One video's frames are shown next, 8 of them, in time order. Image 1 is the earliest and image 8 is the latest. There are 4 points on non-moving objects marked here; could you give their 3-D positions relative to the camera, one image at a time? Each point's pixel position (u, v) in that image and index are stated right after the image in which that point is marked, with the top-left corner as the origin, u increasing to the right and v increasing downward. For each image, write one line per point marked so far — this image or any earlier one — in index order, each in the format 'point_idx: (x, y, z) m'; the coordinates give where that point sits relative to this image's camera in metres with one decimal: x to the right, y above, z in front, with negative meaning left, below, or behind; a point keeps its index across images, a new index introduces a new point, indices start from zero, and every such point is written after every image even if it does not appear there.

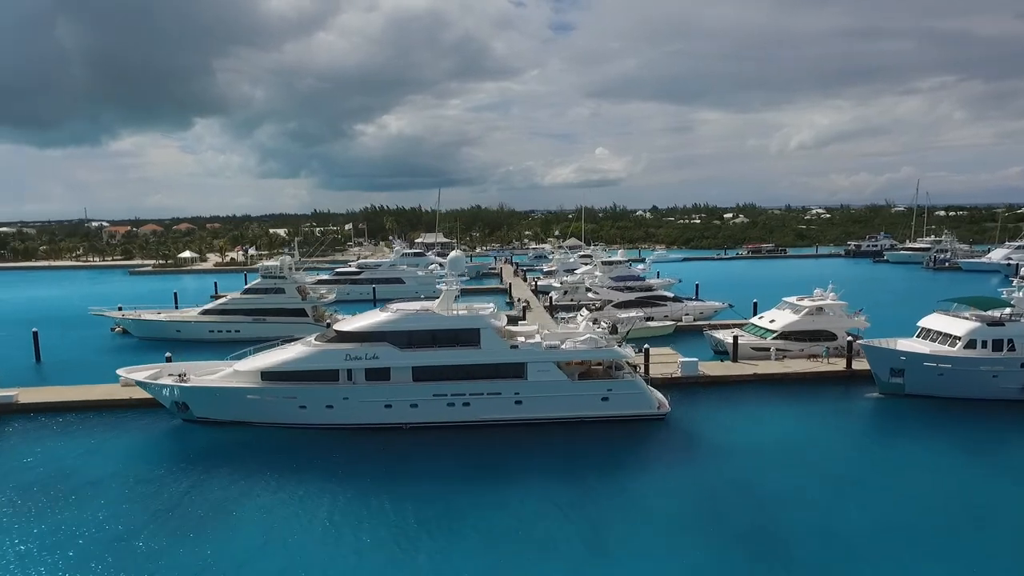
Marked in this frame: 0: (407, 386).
0: (-3.1, -2.9, +18.1) m
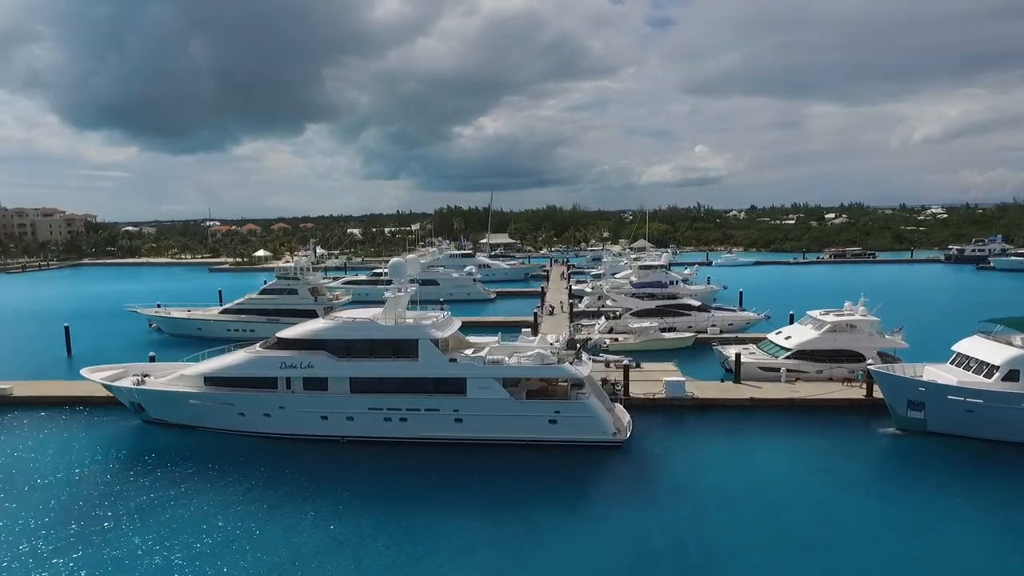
0: (-4.7, -3.1, +17.2) m
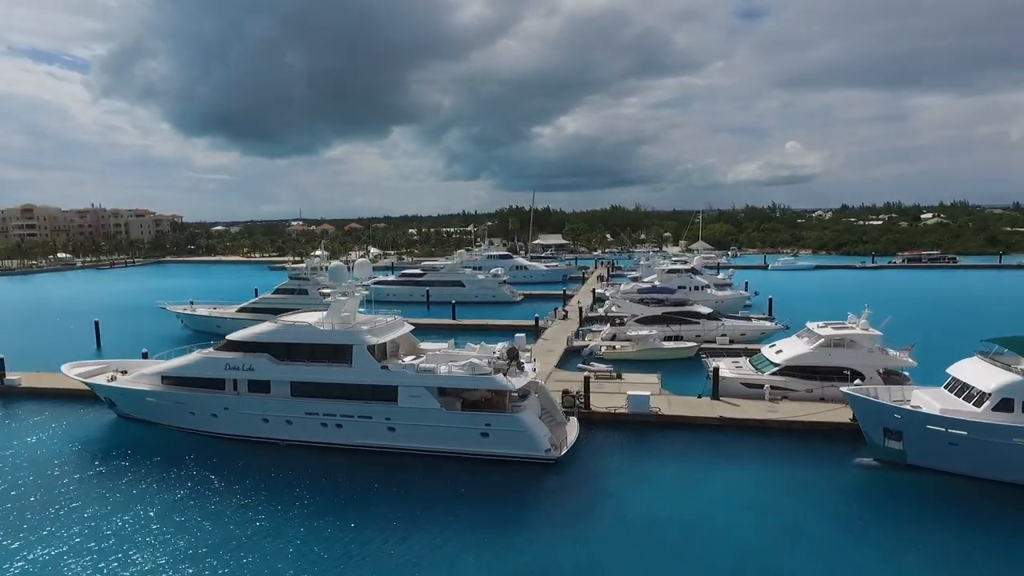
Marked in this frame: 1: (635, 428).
0: (-6.4, -3.2, +17.2) m
1: (+3.7, -4.2, +18.5) m
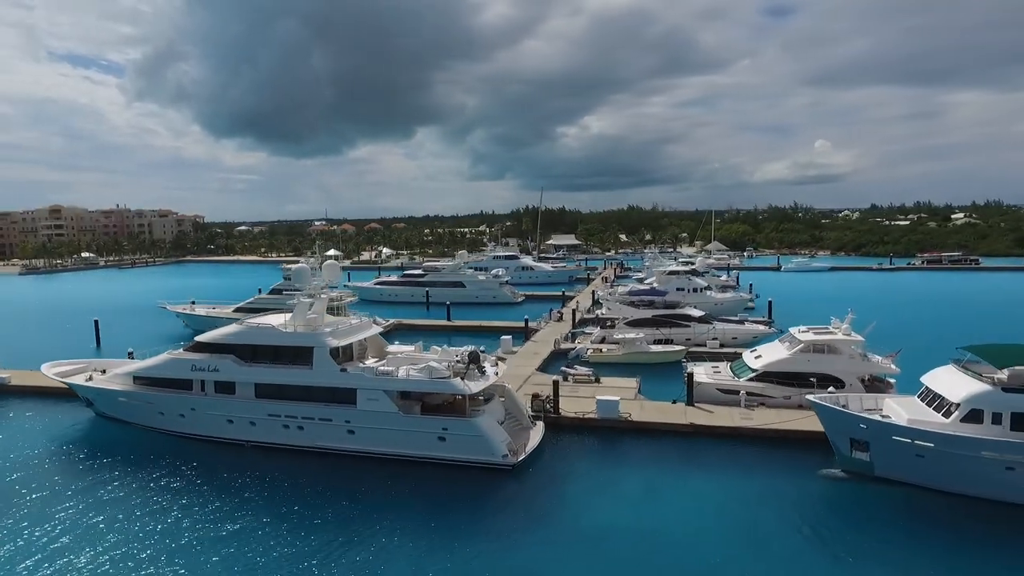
0: (-7.5, -3.2, +17.2) m
1: (+2.7, -4.3, +18.1) m
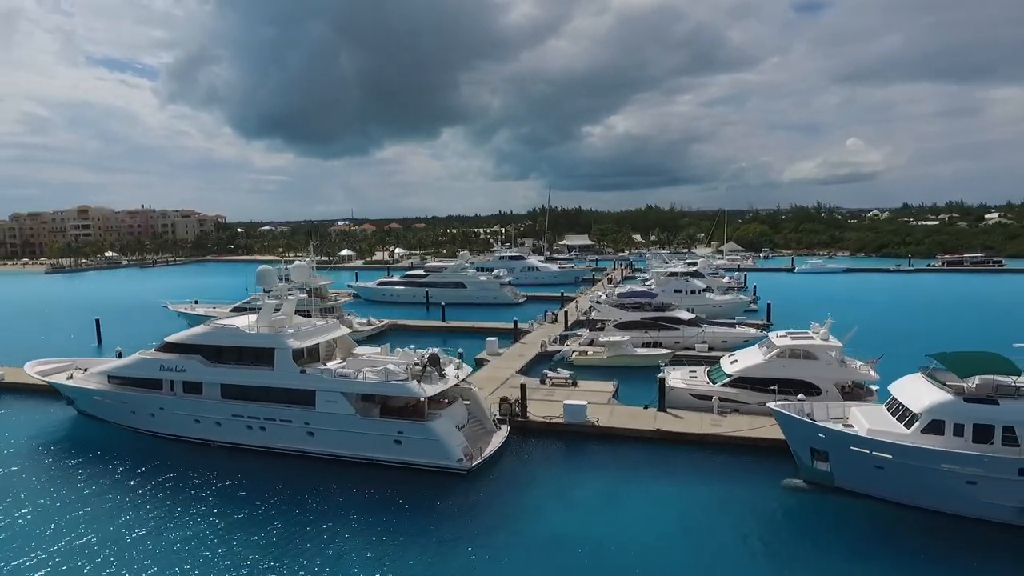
0: (-8.5, -3.3, +17.3) m
1: (+1.7, -4.4, +17.8) m
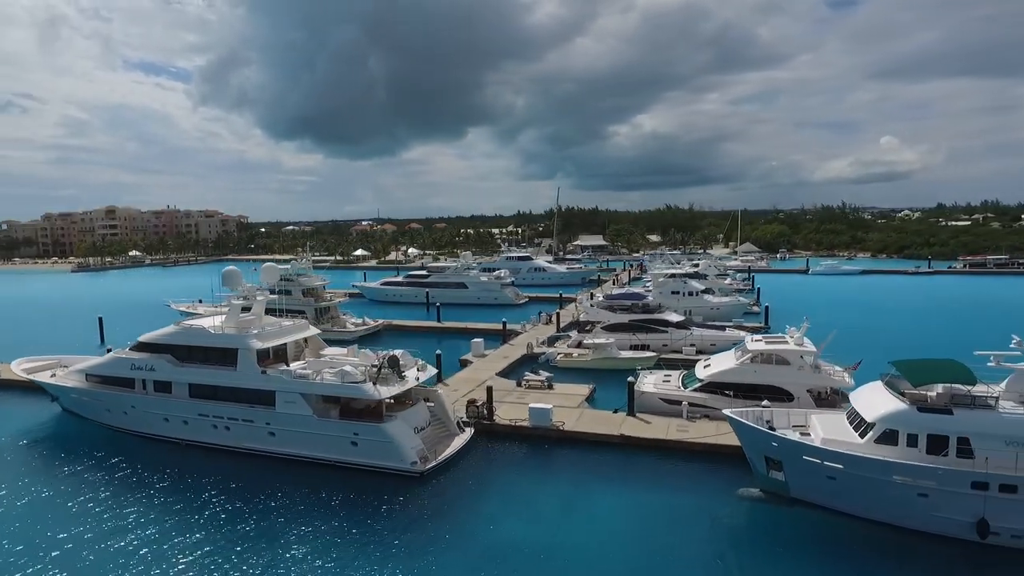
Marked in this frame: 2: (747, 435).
0: (-9.5, -3.3, +17.6) m
1: (+0.6, -4.4, +17.7) m
2: (+5.3, -3.3, +13.7) m
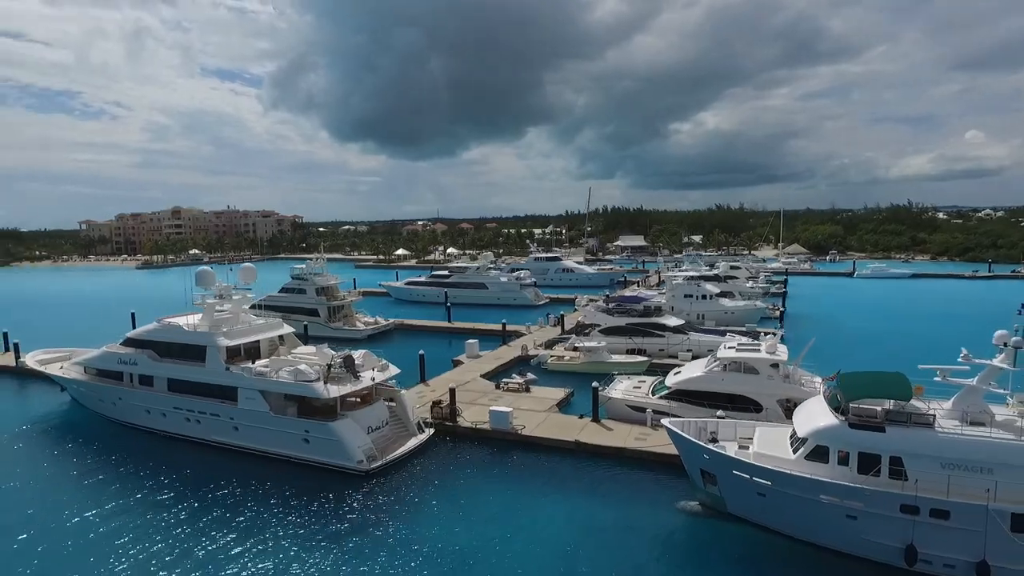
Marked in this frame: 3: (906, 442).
0: (-10.7, -3.2, +18.5) m
1: (-0.5, -4.5, +17.6) m
2: (+3.8, -3.4, +13.3) m
3: (+6.9, -2.7, +10.8) m
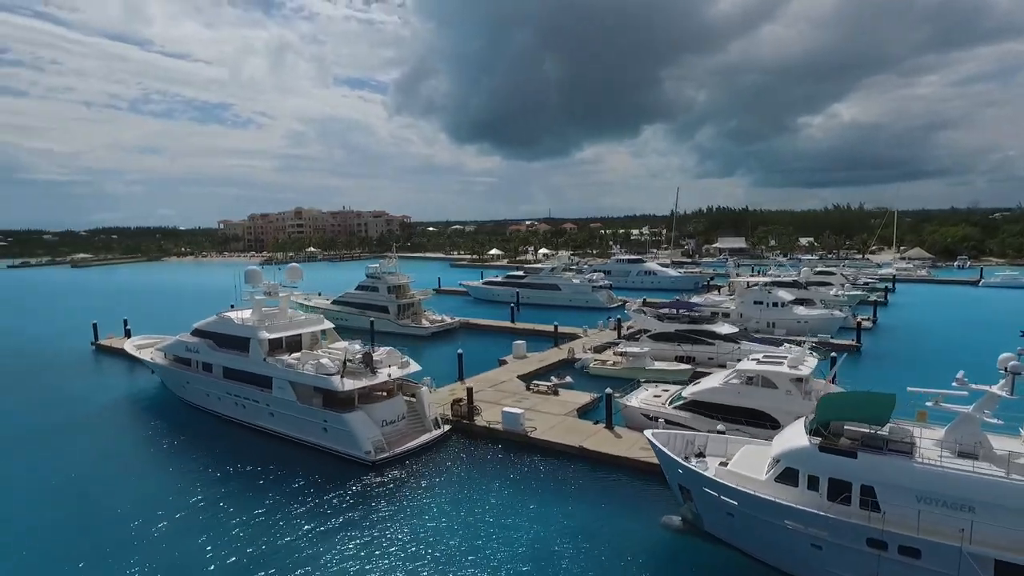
0: (-10.0, -3.1, +20.6) m
1: (-0.2, -4.6, +18.0) m
2: (+3.3, -3.6, +12.9) m
3: (+5.9, -3.0, +9.9) m
